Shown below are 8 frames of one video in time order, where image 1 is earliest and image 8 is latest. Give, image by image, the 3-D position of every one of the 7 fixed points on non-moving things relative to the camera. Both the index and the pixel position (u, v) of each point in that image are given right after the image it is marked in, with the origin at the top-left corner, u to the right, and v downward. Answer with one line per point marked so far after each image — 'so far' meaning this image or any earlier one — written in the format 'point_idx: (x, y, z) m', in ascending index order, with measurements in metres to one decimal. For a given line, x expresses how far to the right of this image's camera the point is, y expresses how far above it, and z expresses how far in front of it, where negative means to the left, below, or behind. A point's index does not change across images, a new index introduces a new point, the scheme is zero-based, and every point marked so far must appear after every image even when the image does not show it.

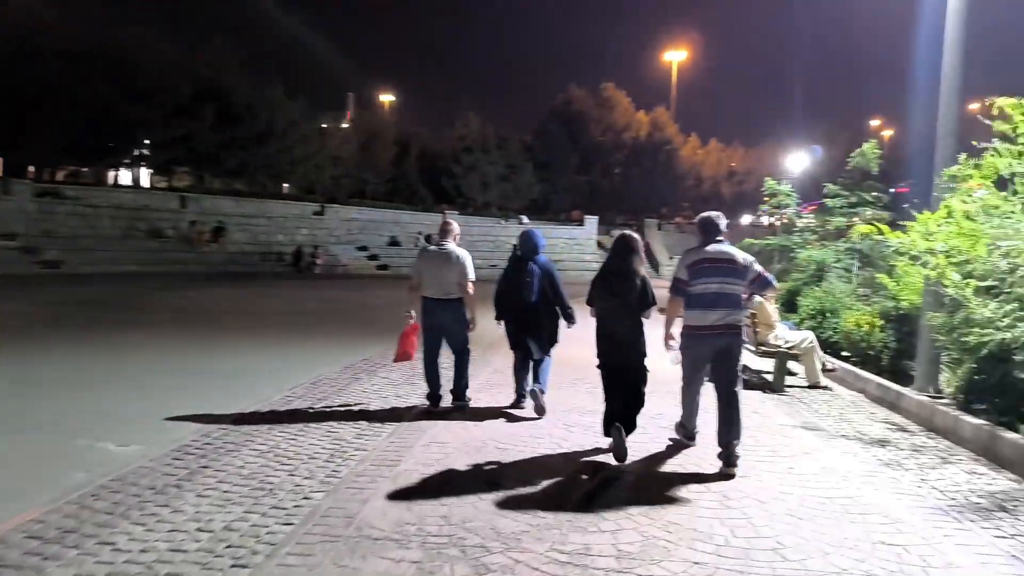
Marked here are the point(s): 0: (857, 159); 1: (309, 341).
0: (+6.5, +2.4, +13.8) m
1: (-3.0, -0.9, +10.9) m
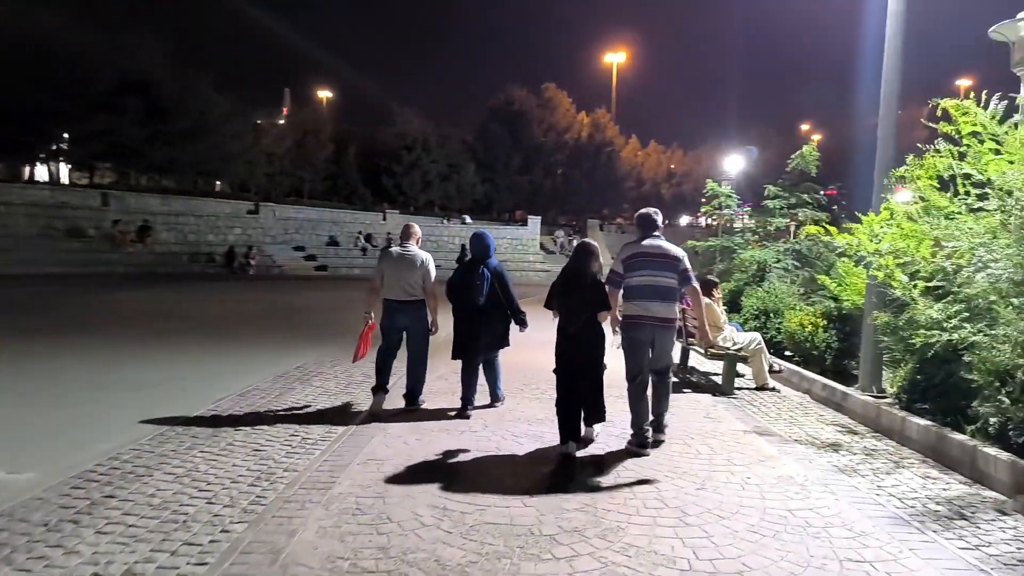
0: (+5.4, +2.4, +14.0) m
1: (-3.8, -0.9, +10.3) m
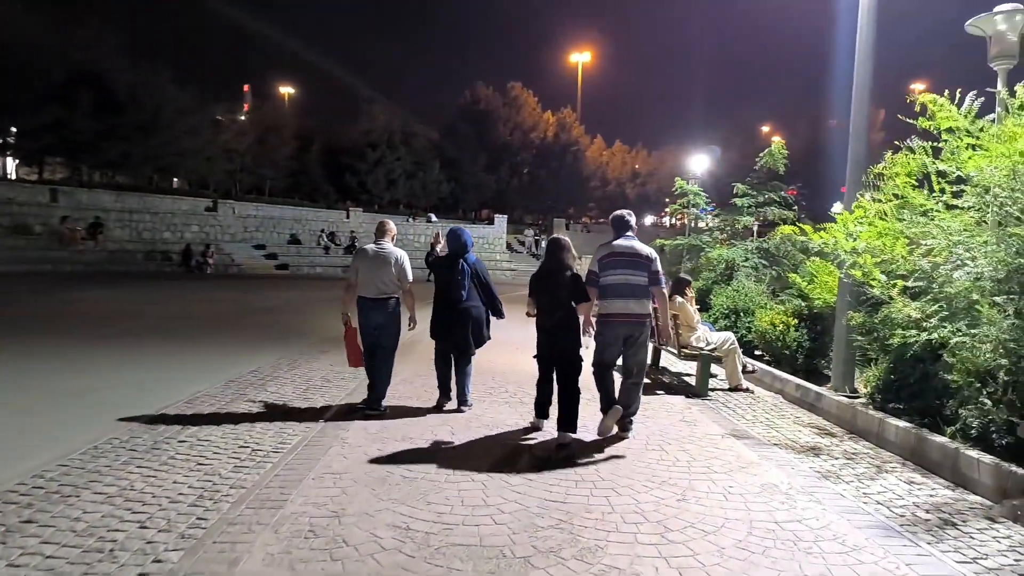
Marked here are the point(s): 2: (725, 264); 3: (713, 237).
0: (+4.8, +2.4, +13.9) m
1: (-4.3, -0.9, +9.8) m
2: (+4.1, +0.5, +14.1) m
3: (+4.2, +1.1, +15.0) m
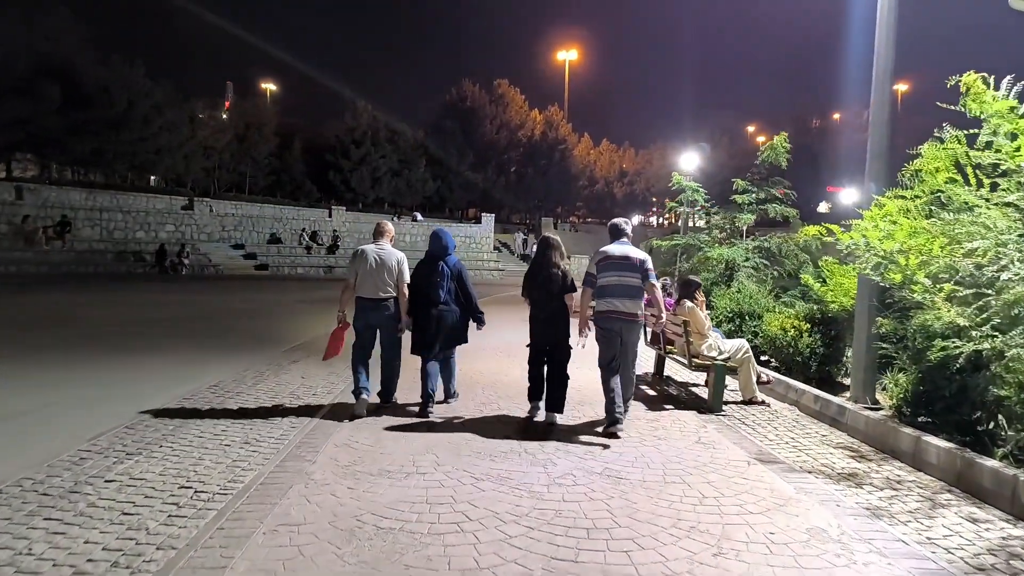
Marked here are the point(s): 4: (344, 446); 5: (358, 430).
0: (+4.6, +2.4, +13.2) m
1: (-4.4, -0.9, +8.9) m
2: (+3.9, +0.4, +13.4) m
3: (+3.9, +1.0, +14.3) m
4: (-1.2, -1.1, +5.0) m
5: (-1.2, -1.1, +5.5) m
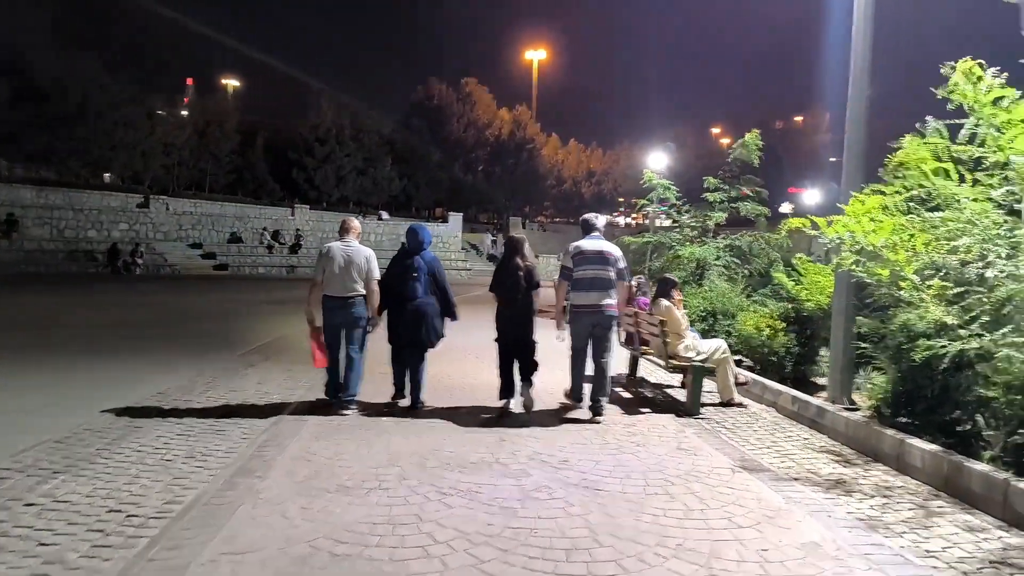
0: (+4.0, +2.4, +13.1) m
1: (-4.7, -0.9, +8.4) m
2: (+3.4, +0.5, +13.2) m
3: (+3.3, +1.1, +14.1) m
4: (-1.3, -1.1, +4.6) m
5: (-1.4, -1.1, +5.1) m
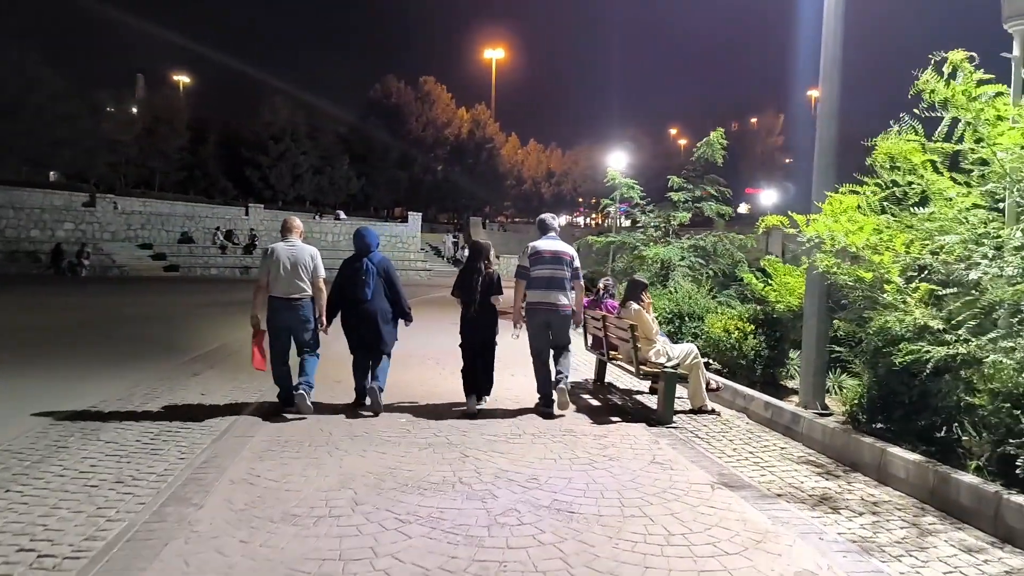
0: (+3.4, +2.4, +12.9) m
1: (-5.1, -1.0, +7.7) m
2: (+2.7, +0.4, +13.0) m
3: (+2.6, +1.0, +13.9) m
4: (-1.5, -1.1, +4.2) m
5: (-1.6, -1.1, +4.7) m
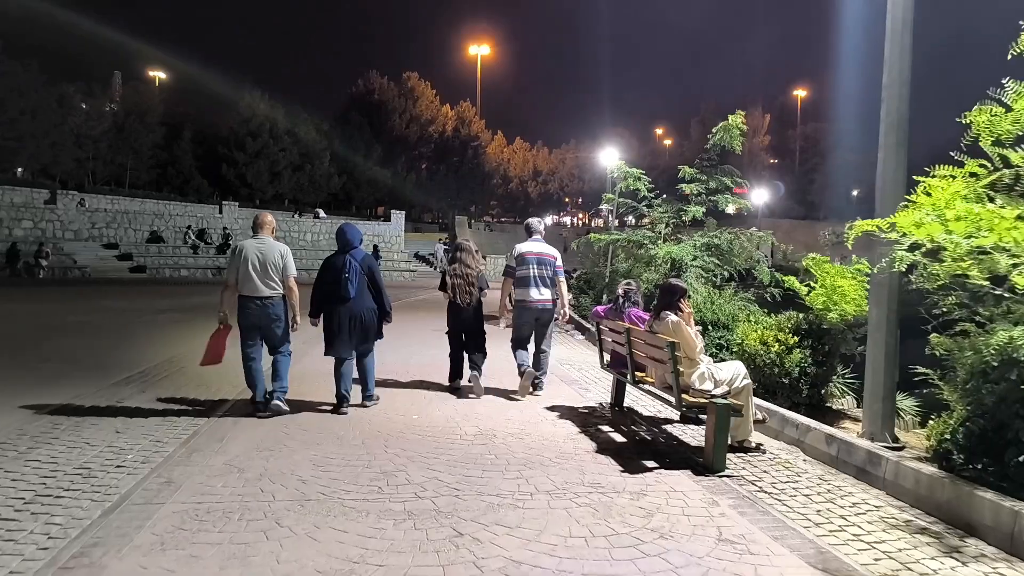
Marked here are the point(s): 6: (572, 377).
0: (+3.3, +2.4, +11.5) m
1: (-5.1, -1.0, +6.2) m
2: (+2.6, +0.4, +11.7) m
3: (+2.5, +1.0, +12.5) m
4: (-1.5, -1.2, +2.7) m
5: (-1.5, -1.1, +3.2) m
6: (+0.7, -1.0, +8.3) m
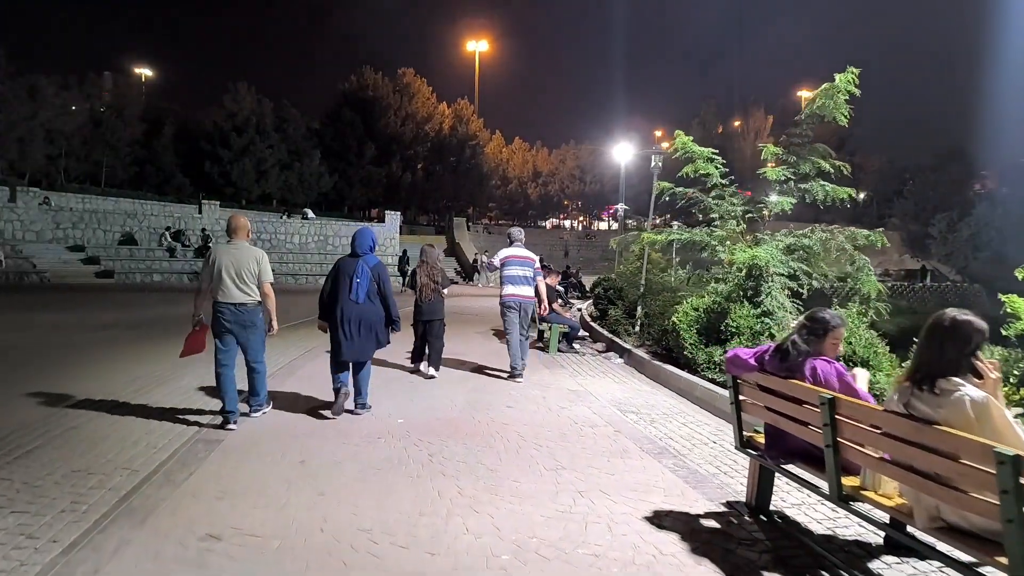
0: (+3.6, +2.2, +8.9) m
1: (-4.7, -1.2, +3.5) m
2: (+2.9, +0.2, +9.0) m
3: (+2.8, +0.8, +9.9) m
4: (-1.0, -1.3, 0.0) m
5: (-1.1, -1.3, +0.5) m
6: (+1.1, -1.2, +5.6) m
